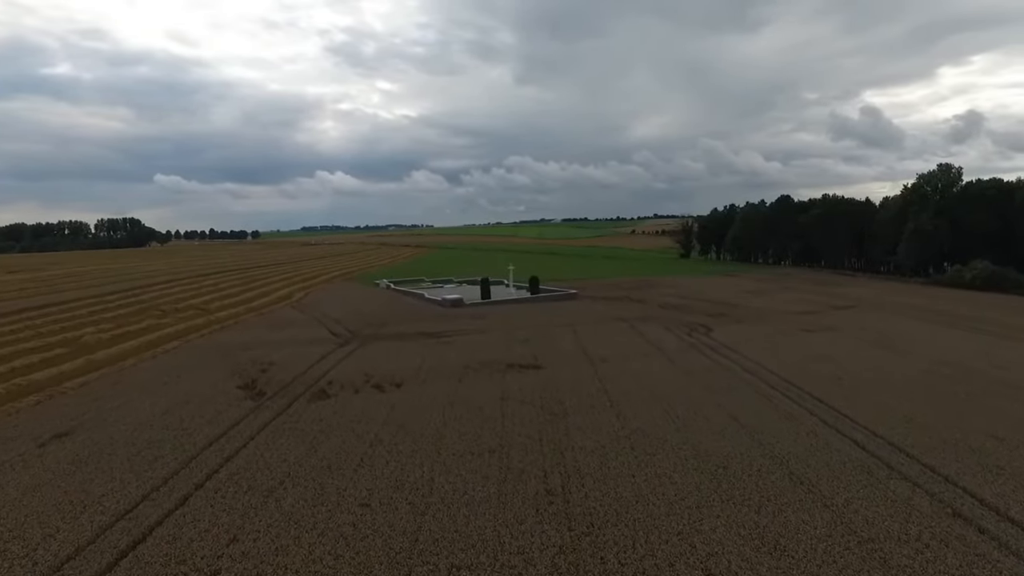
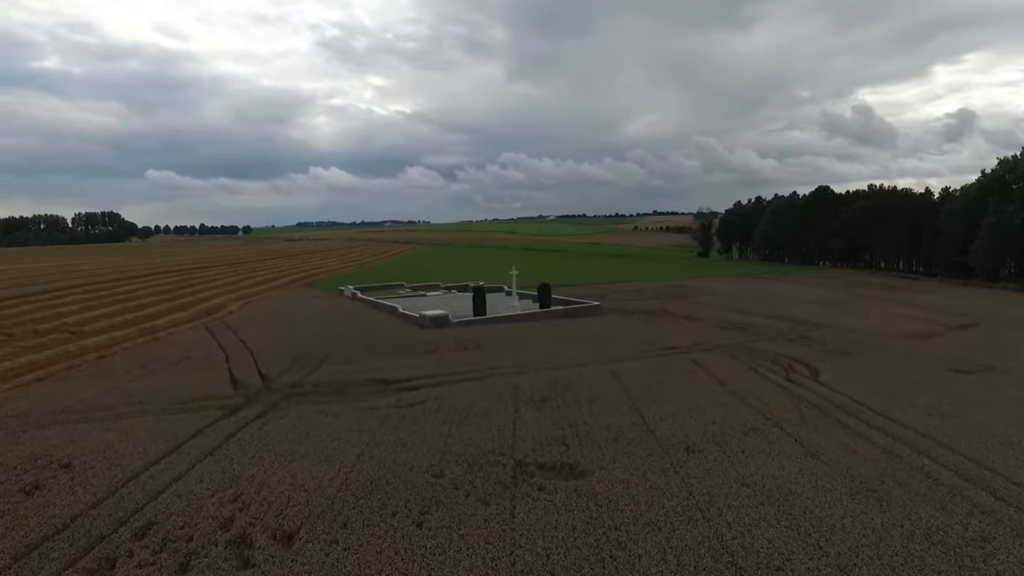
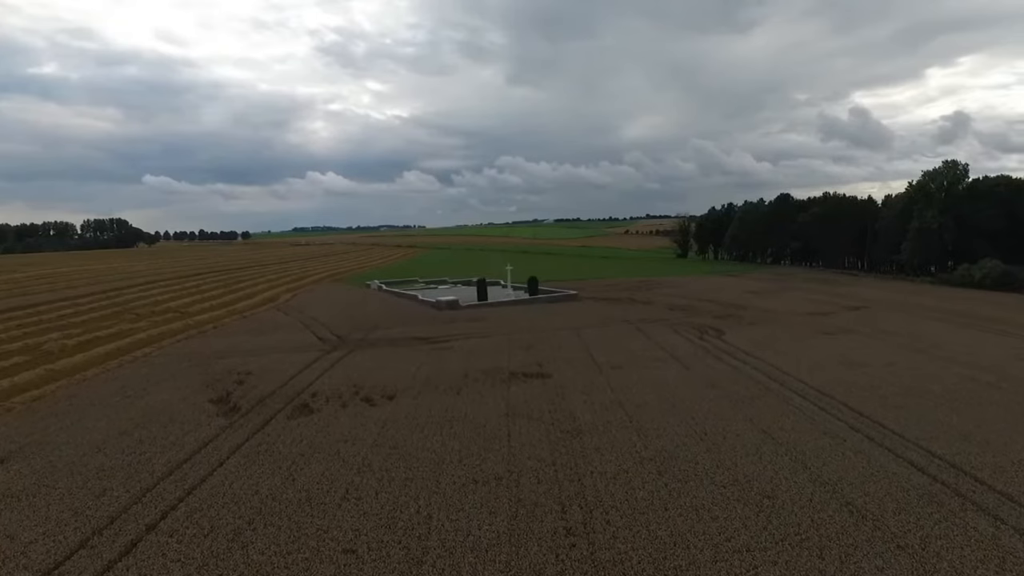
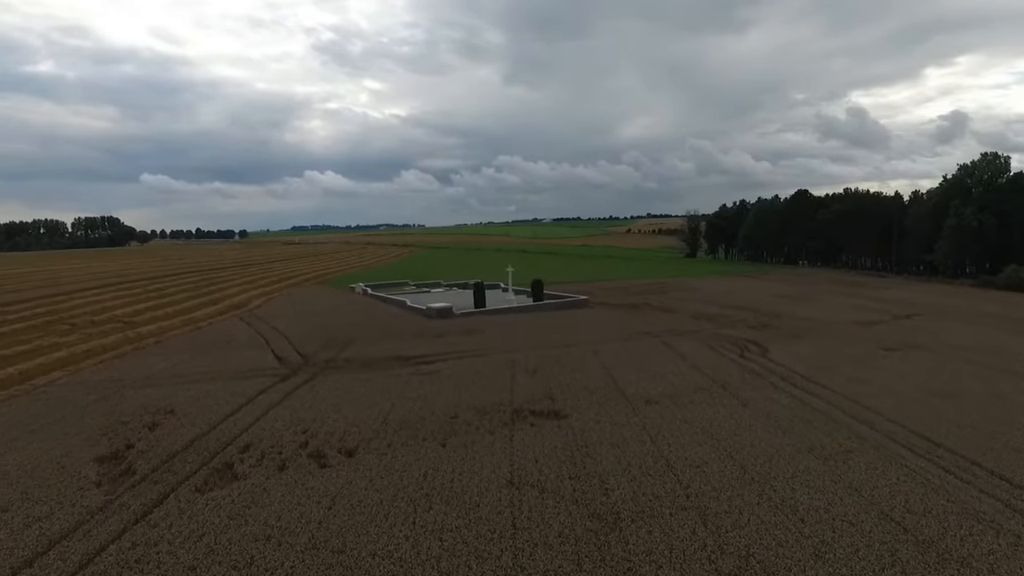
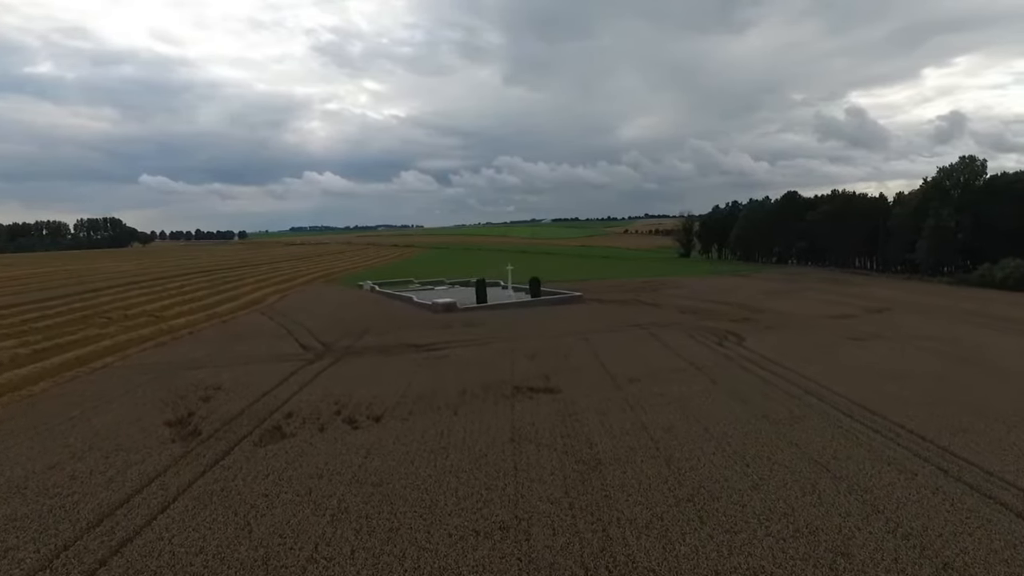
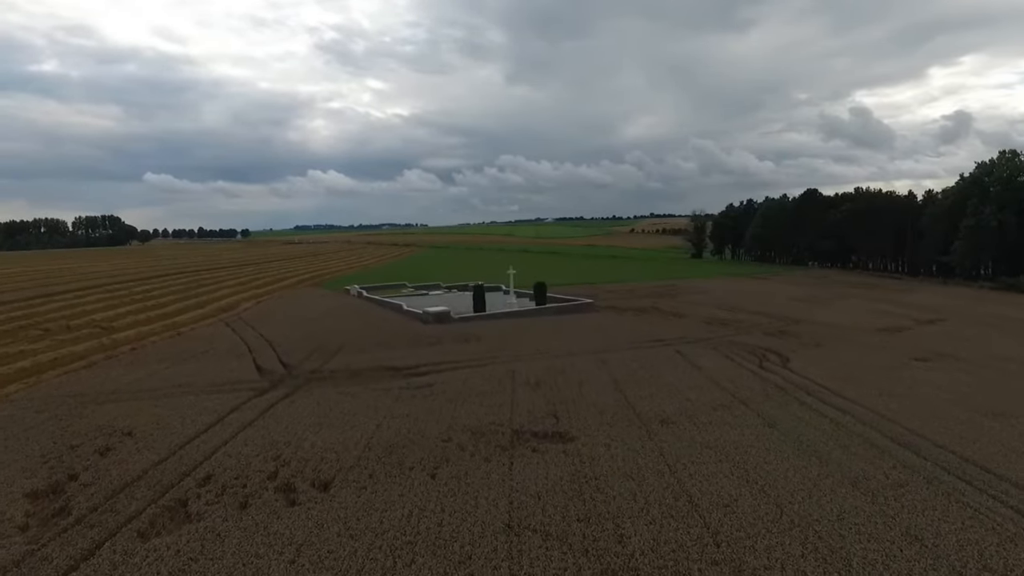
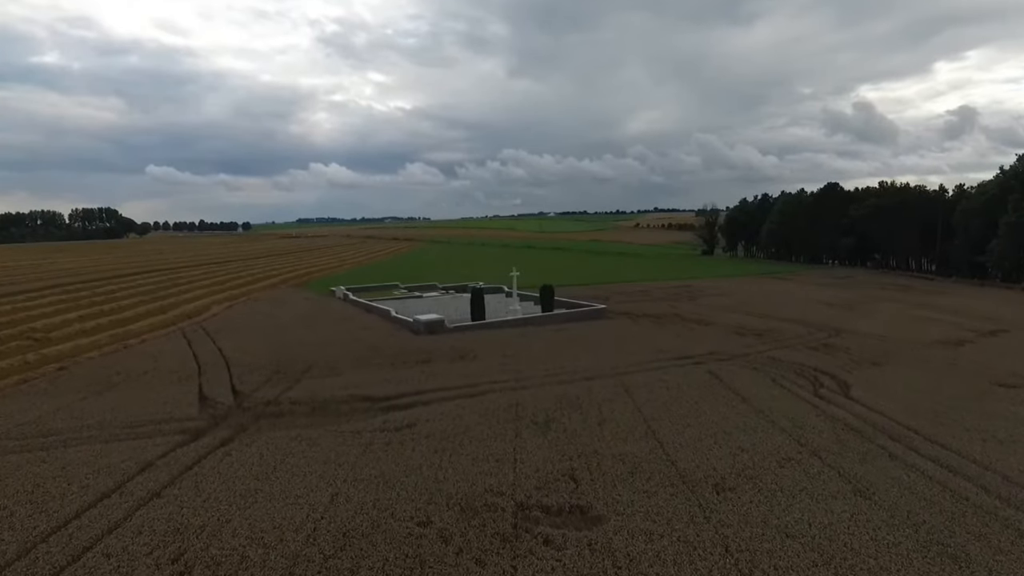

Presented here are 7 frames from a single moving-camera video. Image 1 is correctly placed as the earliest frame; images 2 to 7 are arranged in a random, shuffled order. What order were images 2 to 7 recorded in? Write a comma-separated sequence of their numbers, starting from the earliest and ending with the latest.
3, 5, 4, 6, 2, 7
